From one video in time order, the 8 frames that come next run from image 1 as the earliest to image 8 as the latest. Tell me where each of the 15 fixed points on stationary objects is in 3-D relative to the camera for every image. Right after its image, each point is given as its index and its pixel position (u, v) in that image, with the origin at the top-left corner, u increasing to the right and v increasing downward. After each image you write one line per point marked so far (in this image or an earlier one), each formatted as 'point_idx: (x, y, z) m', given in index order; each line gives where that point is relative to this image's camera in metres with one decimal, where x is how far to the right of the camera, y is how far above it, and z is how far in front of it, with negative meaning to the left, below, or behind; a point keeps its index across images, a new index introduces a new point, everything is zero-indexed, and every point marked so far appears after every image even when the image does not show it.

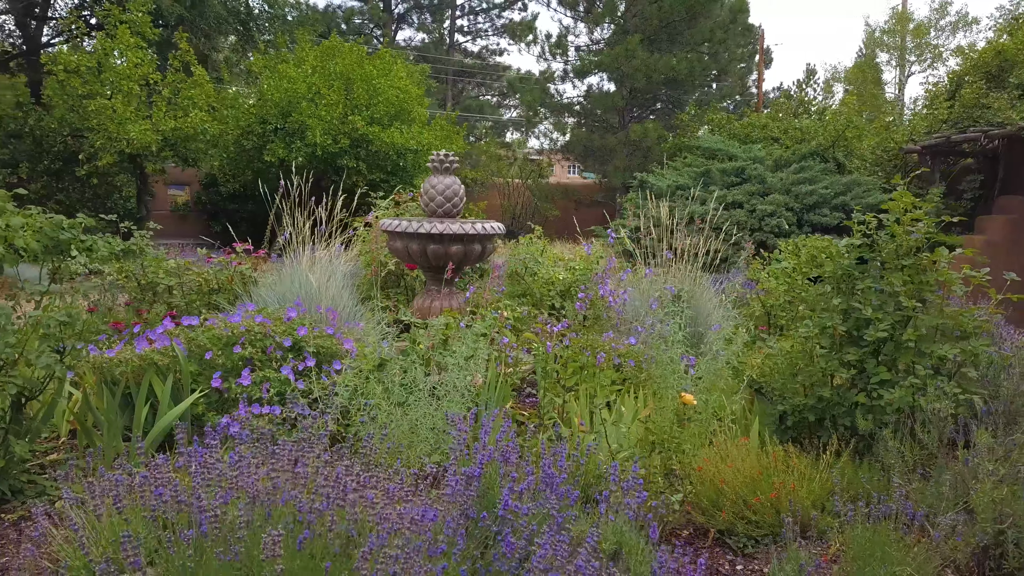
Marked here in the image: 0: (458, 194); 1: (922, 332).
0: (-0.4, +0.5, +4.7) m
1: (+1.5, -0.2, +3.0) m
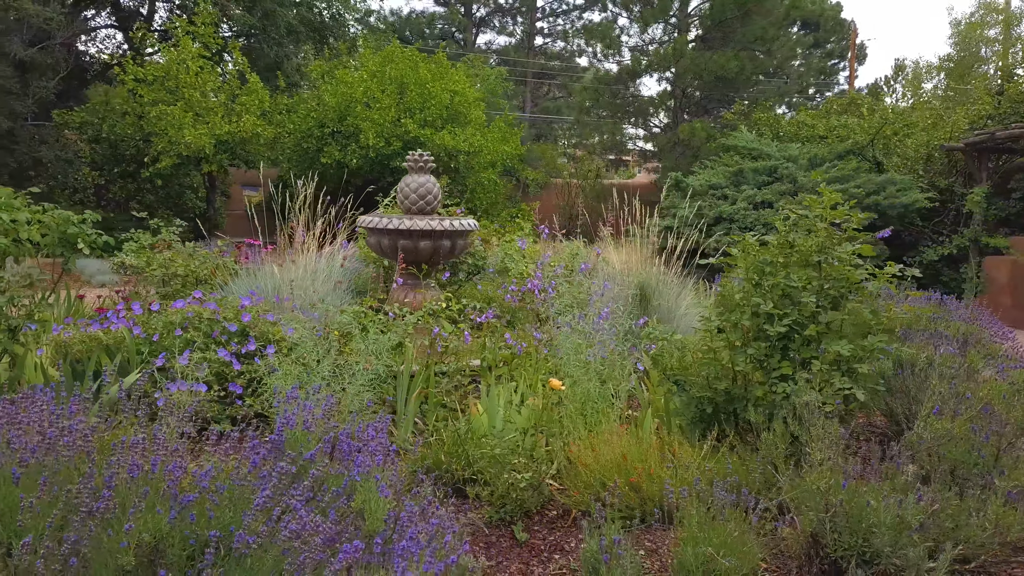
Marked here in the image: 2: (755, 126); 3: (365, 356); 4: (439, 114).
0: (-0.5, +0.6, +4.9) m
1: (+1.2, -0.2, +3.0) m
2: (+3.3, +2.2, +11.1) m
3: (-0.6, -0.3, +3.2) m
4: (-1.1, +2.7, +12.8) m
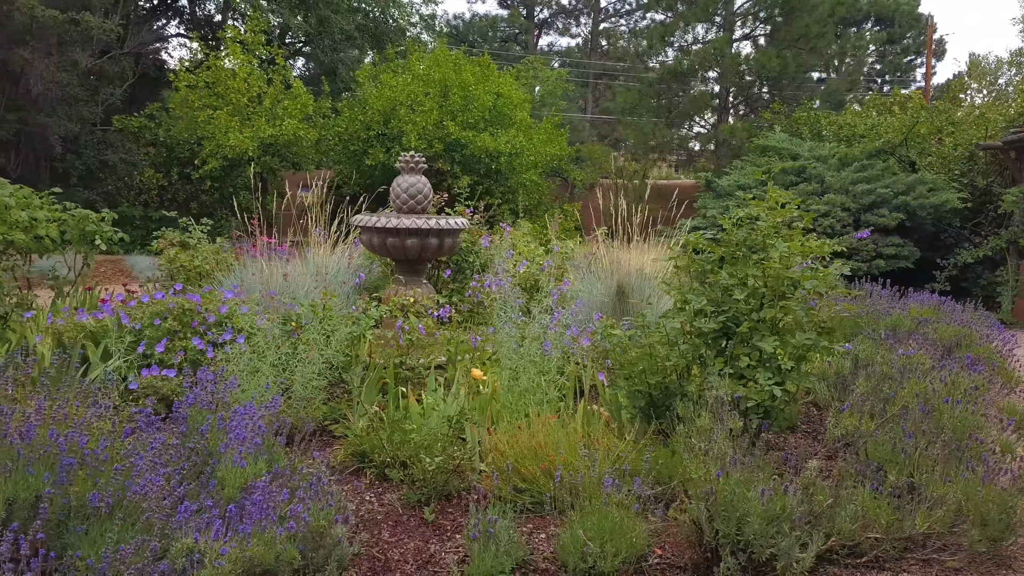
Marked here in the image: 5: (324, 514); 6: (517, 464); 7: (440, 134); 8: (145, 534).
0: (-0.6, +0.6, +5.1) m
1: (+0.9, -0.1, +3.0) m
2: (+3.8, +2.2, +10.9) m
3: (-0.8, -0.3, +3.4) m
4: (-0.5, +2.7, +13.0) m
5: (-0.5, -0.6, +2.2) m
6: (0.0, -0.6, +2.7) m
7: (-1.1, +2.4, +12.7) m
8: (-0.8, -0.5, +1.7) m
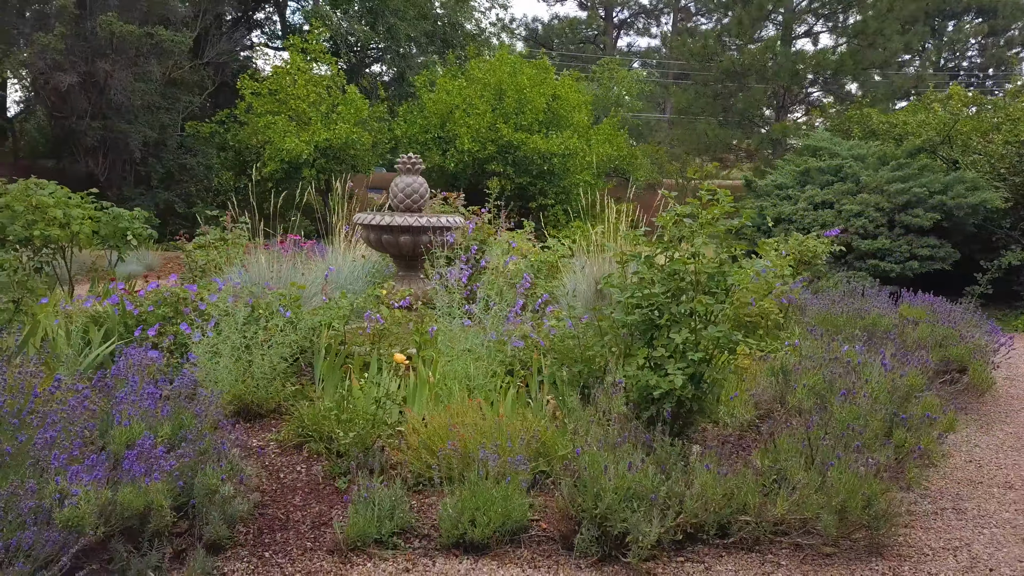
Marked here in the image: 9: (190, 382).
0: (-0.6, +0.6, +5.4) m
1: (+0.6, -0.1, +3.1) m
2: (+4.4, +2.1, +10.7) m
3: (-1.1, -0.2, +3.7) m
4: (+0.4, +2.7, +13.2) m
5: (-0.9, -0.6, +2.4) m
6: (-0.3, -0.6, +2.9) m
7: (-0.3, +2.4, +13.0) m
8: (-1.2, -0.5, +2.0) m
9: (-1.1, -0.3, +2.7) m
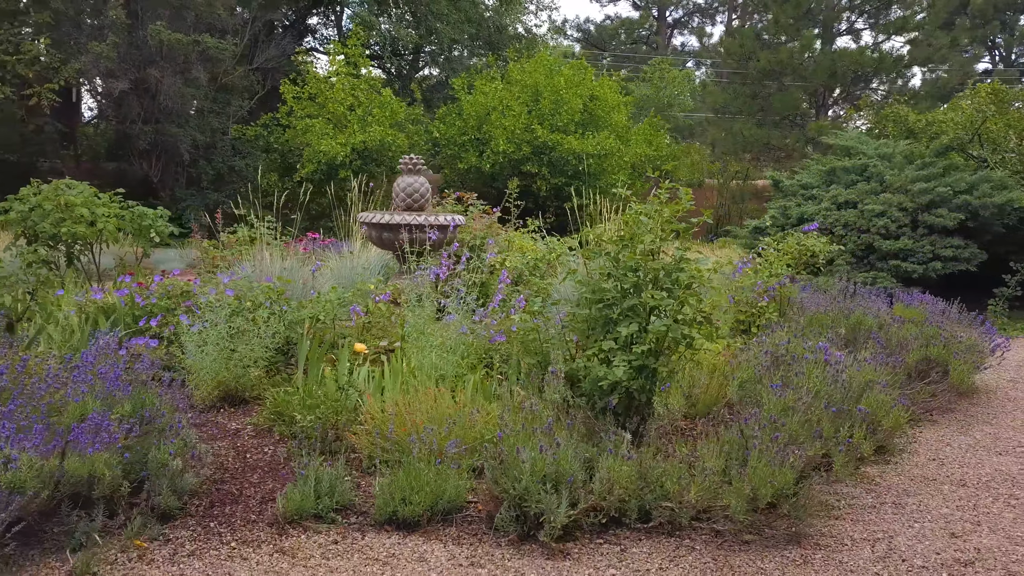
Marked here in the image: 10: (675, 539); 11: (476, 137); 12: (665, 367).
0: (-0.6, +0.7, +5.6) m
1: (+0.4, -0.1, +3.2) m
2: (+4.8, +2.1, +10.5) m
3: (-1.2, -0.2, +3.9) m
4: (+1.0, +2.8, +13.3) m
5: (-1.1, -0.5, +2.7) m
6: (-0.5, -0.5, +3.1) m
7: (+0.3, +2.4, +13.2) m
8: (-1.5, -0.4, +2.3) m
9: (-1.3, -0.3, +2.9) m
10: (+0.5, -0.8, +2.6) m
11: (-0.6, +2.5, +13.6) m
12: (+0.6, -0.3, +3.2) m
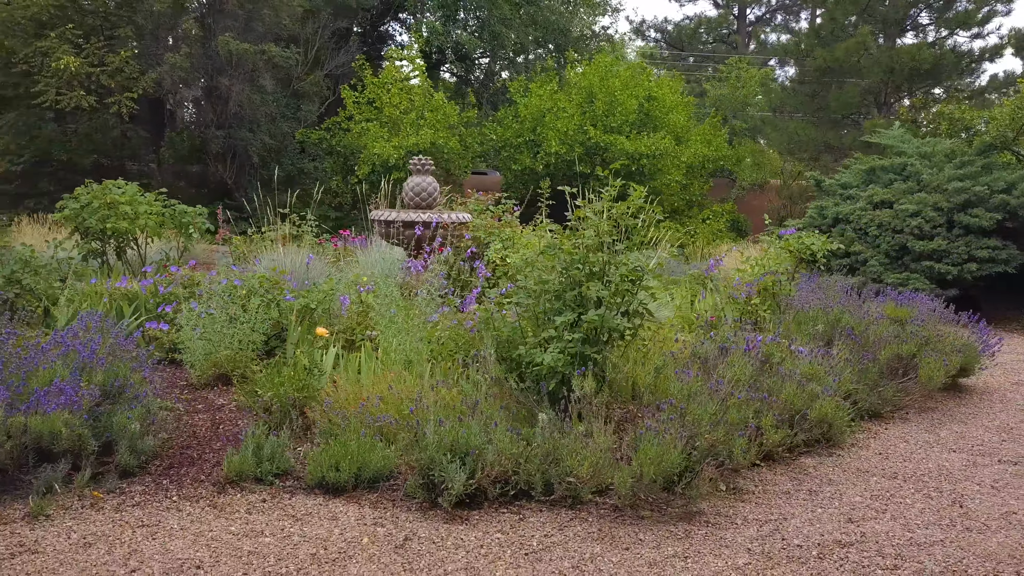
0: (-0.6, +0.7, +5.9) m
1: (+0.2, -0.1, +3.4) m
2: (+5.3, +2.1, +10.1) m
3: (-1.3, -0.1, +4.3) m
4: (+1.9, +2.7, +13.4) m
5: (-1.4, -0.5, +3.0) m
6: (-0.8, -0.5, +3.4) m
7: (+1.2, +2.4, +13.3) m
8: (-1.8, -0.4, +2.7) m
9: (-1.6, -0.2, +3.3) m
10: (+0.2, -0.8, +2.8) m
11: (+0.3, +2.5, +13.8) m
12: (+0.4, -0.3, +3.4) m
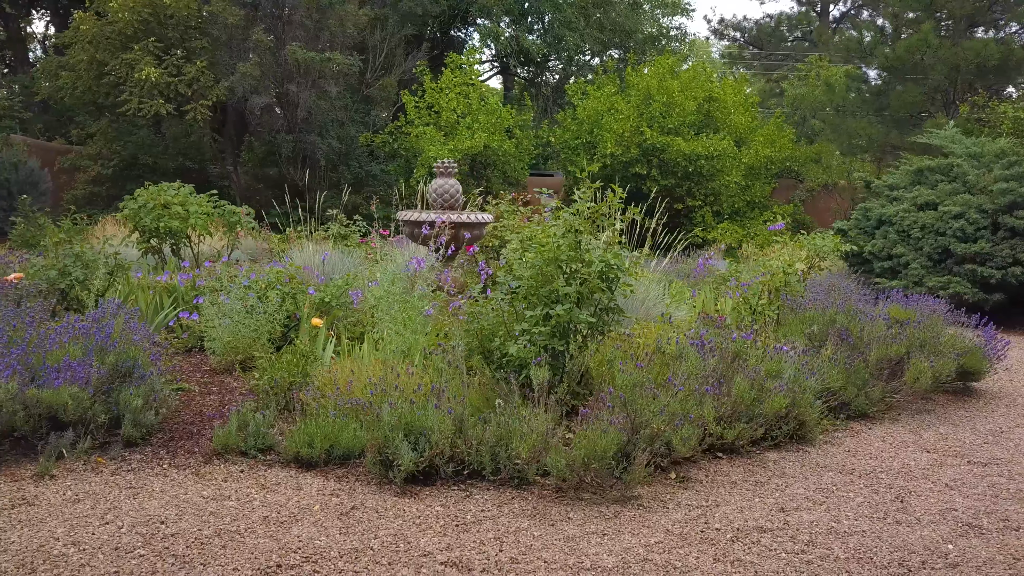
0: (-0.4, +0.7, +6.1) m
1: (+0.1, 0.0, +3.6) m
2: (+5.9, +2.0, +9.8) m
3: (-1.4, -0.1, +4.7) m
4: (+2.8, +2.7, +13.4) m
5: (-1.6, -0.4, +3.4) m
6: (-0.9, -0.5, +3.7) m
7: (+2.1, +2.4, +13.4) m
8: (-2.0, -0.3, +3.1) m
9: (-1.7, -0.2, +3.7) m
10: (0.0, -0.7, +3.0) m
11: (+1.3, +2.5, +14.0) m
12: (+0.2, -0.3, +3.5) m
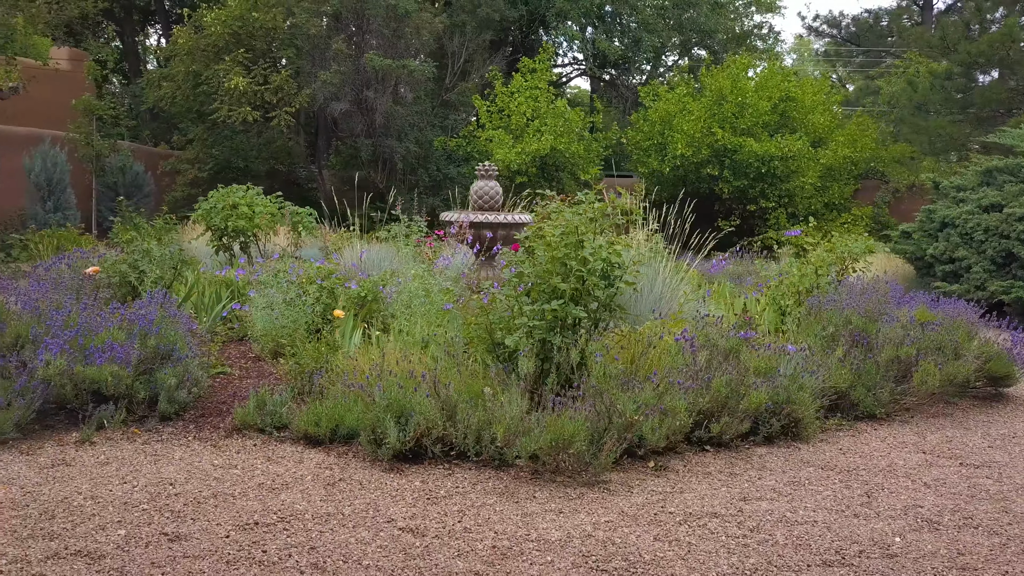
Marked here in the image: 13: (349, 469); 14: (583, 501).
0: (-0.1, +0.7, +6.4) m
1: (+0.1, 0.0, +3.8) m
2: (+6.6, +2.0, +9.3) m
3: (-1.2, -0.1, +5.0) m
4: (+4.0, +2.7, +13.2) m
5: (-1.6, -0.4, +3.8) m
6: (-0.9, -0.4, +4.0) m
7: (+3.2, +2.4, +13.3) m
8: (-2.1, -0.3, +3.5) m
9: (-1.7, -0.1, +4.1) m
10: (-0.1, -0.7, +3.2) m
11: (+2.5, +2.5, +14.0) m
12: (+0.2, -0.2, +3.7) m
13: (-0.6, -0.7, +3.2) m
14: (+0.3, -0.8, +2.9) m
